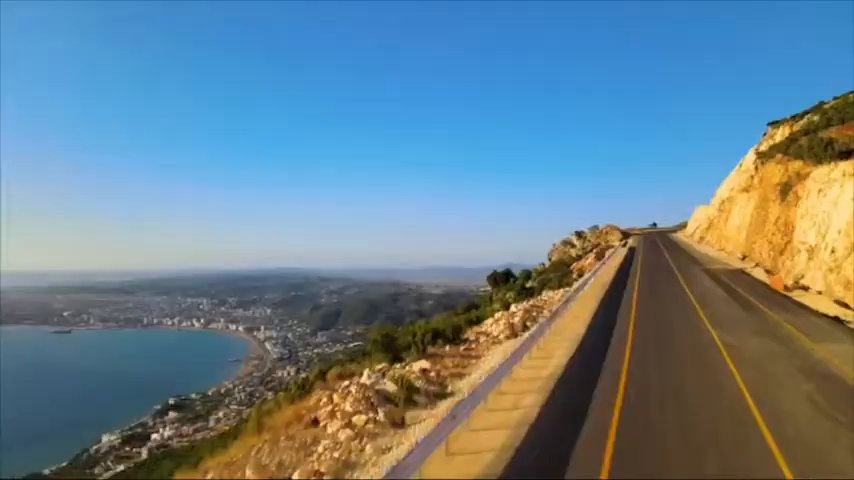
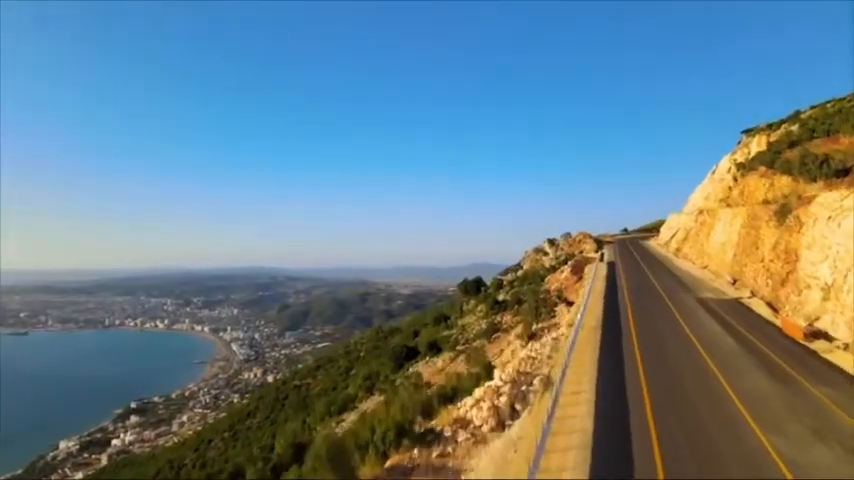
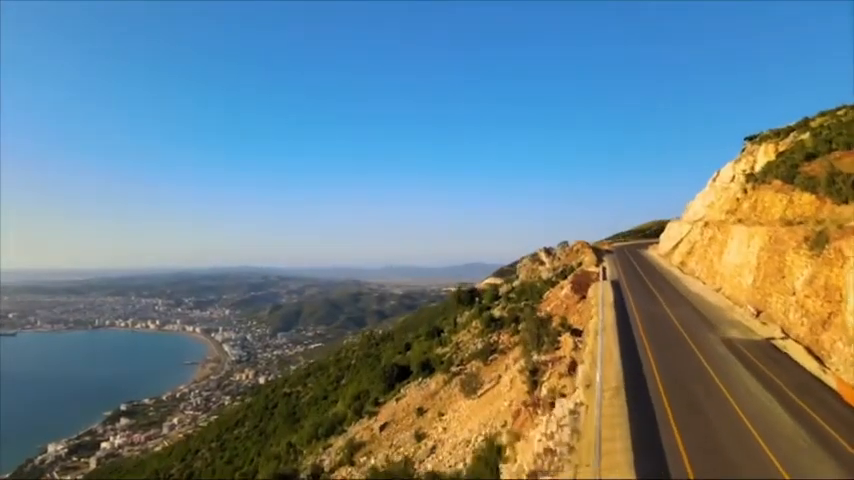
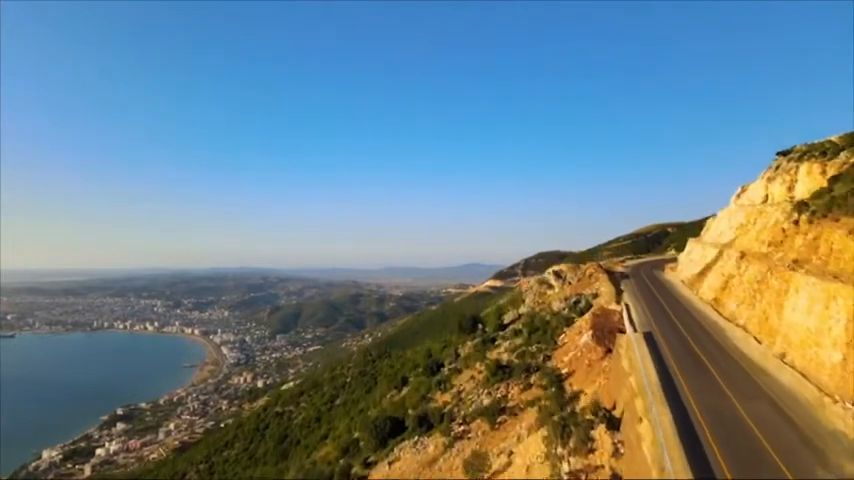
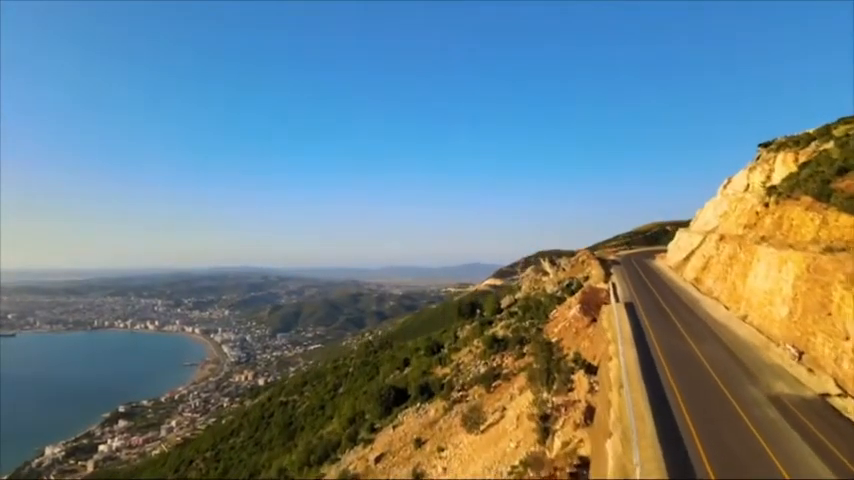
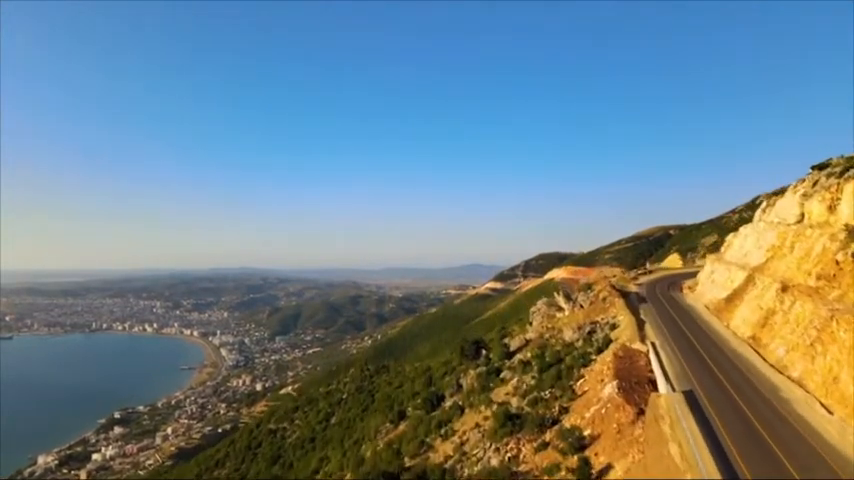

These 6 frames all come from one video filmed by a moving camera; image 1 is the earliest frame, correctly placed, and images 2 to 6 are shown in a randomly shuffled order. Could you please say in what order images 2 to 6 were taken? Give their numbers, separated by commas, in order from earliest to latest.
2, 3, 5, 4, 6
